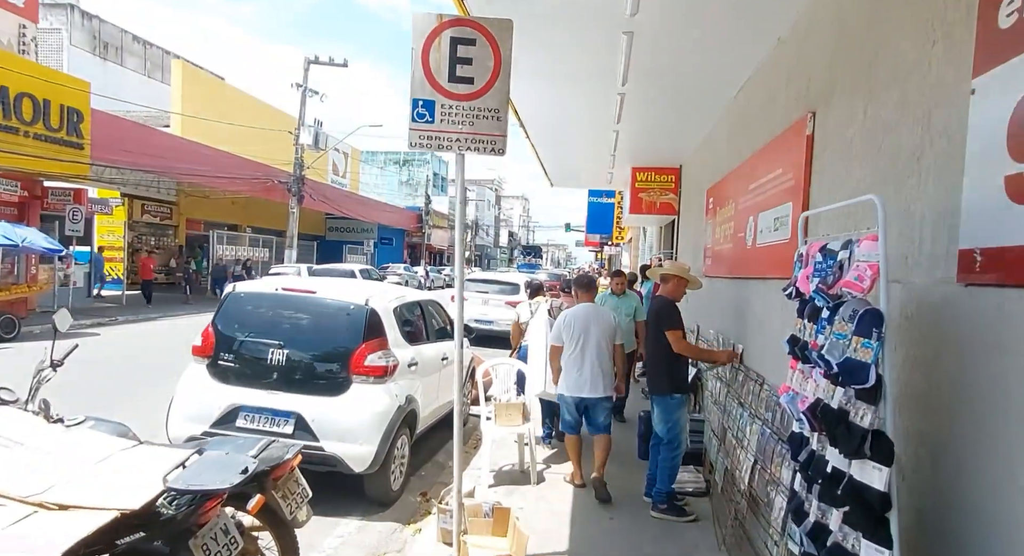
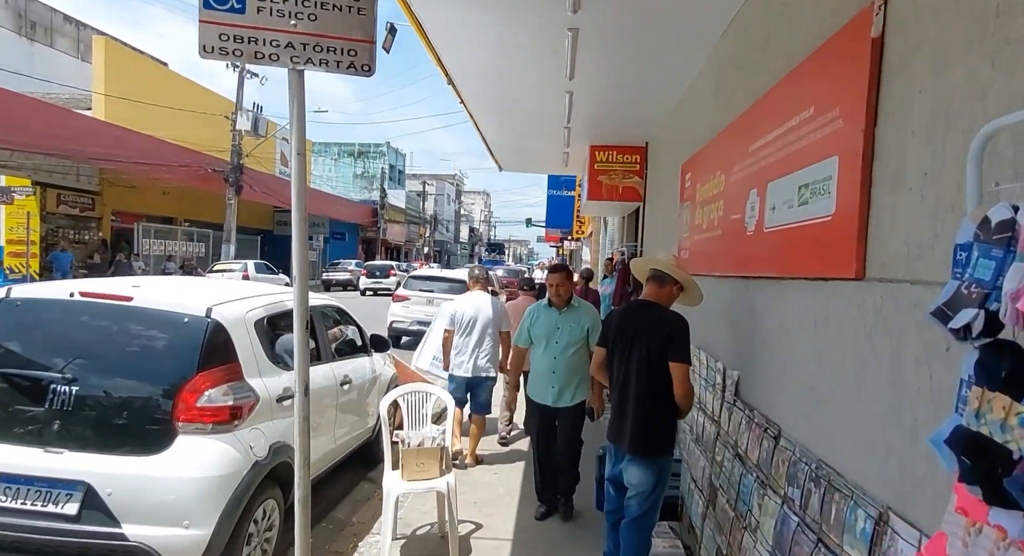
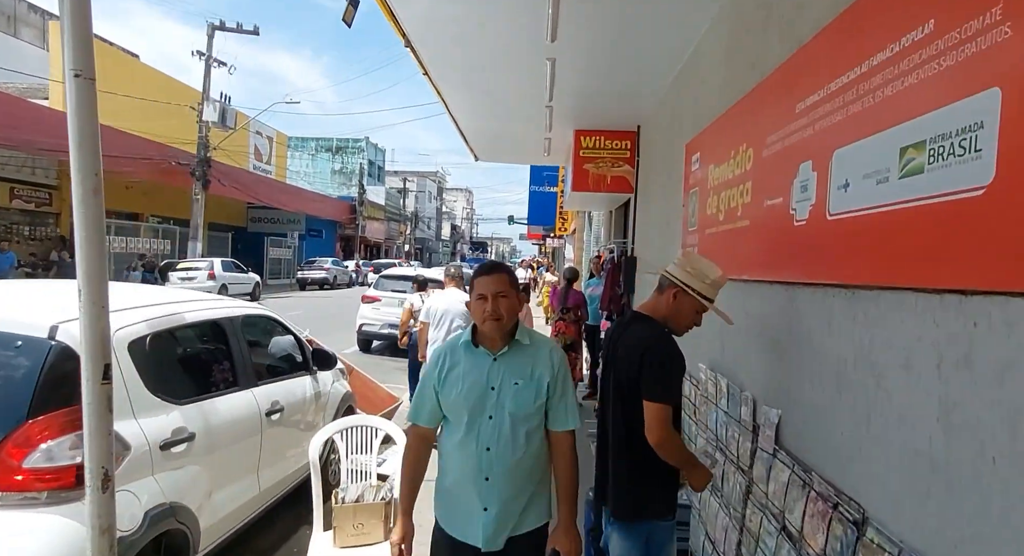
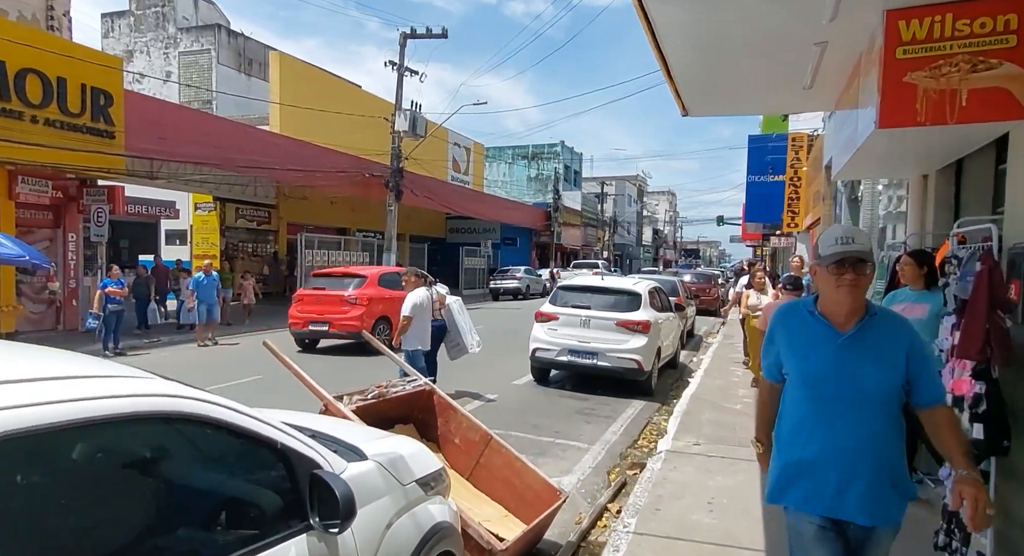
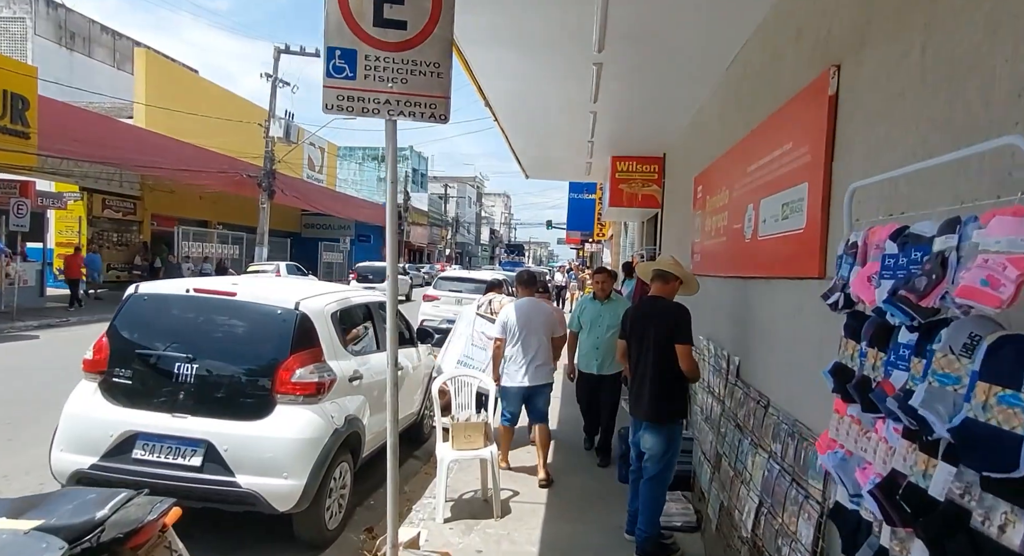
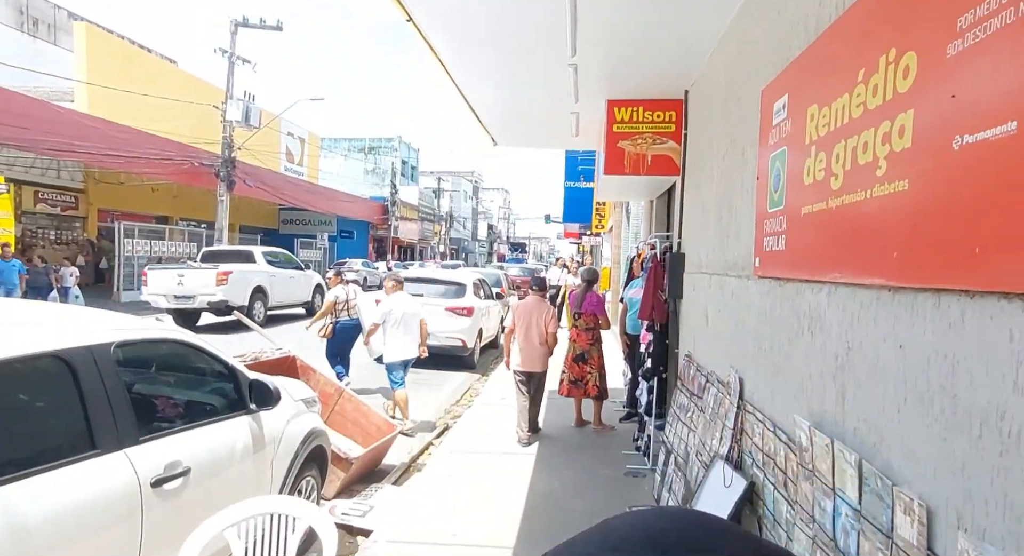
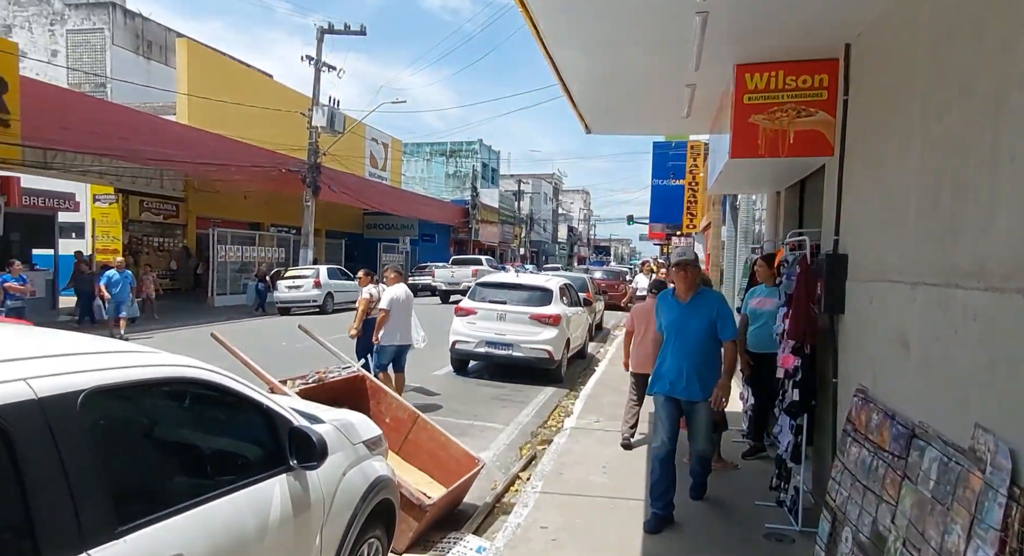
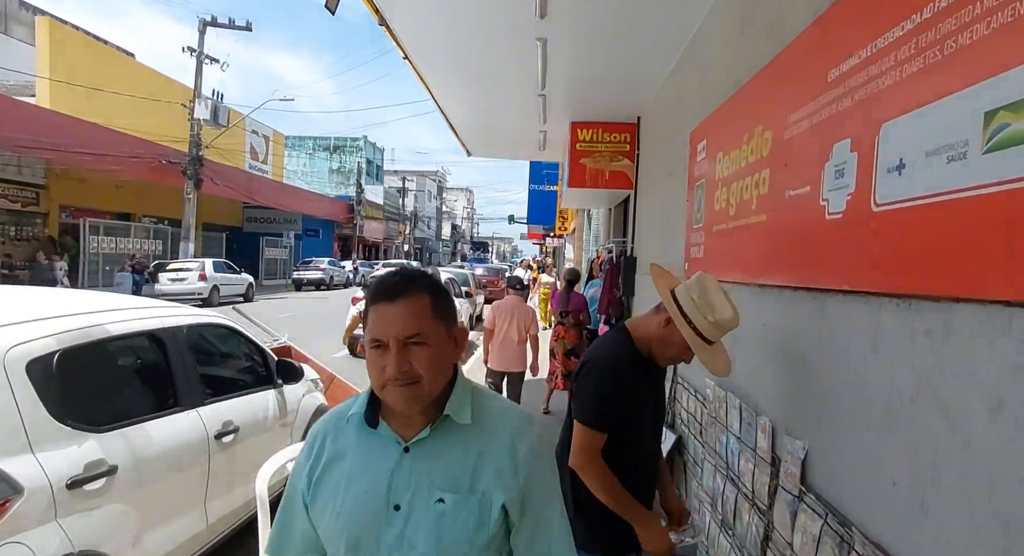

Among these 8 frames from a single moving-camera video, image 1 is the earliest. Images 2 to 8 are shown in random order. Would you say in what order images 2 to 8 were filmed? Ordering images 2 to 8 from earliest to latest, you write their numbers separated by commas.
5, 2, 3, 8, 6, 7, 4
